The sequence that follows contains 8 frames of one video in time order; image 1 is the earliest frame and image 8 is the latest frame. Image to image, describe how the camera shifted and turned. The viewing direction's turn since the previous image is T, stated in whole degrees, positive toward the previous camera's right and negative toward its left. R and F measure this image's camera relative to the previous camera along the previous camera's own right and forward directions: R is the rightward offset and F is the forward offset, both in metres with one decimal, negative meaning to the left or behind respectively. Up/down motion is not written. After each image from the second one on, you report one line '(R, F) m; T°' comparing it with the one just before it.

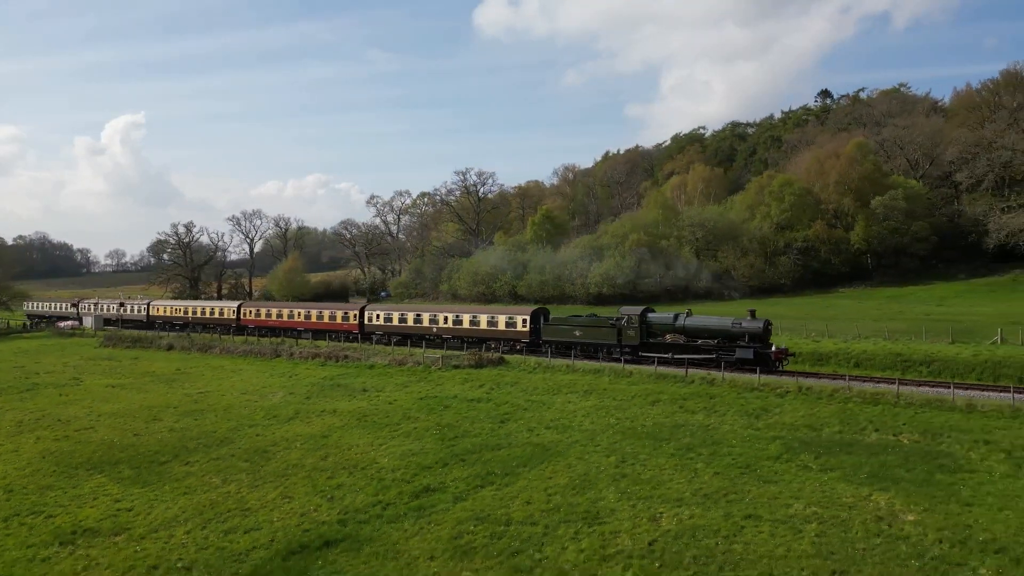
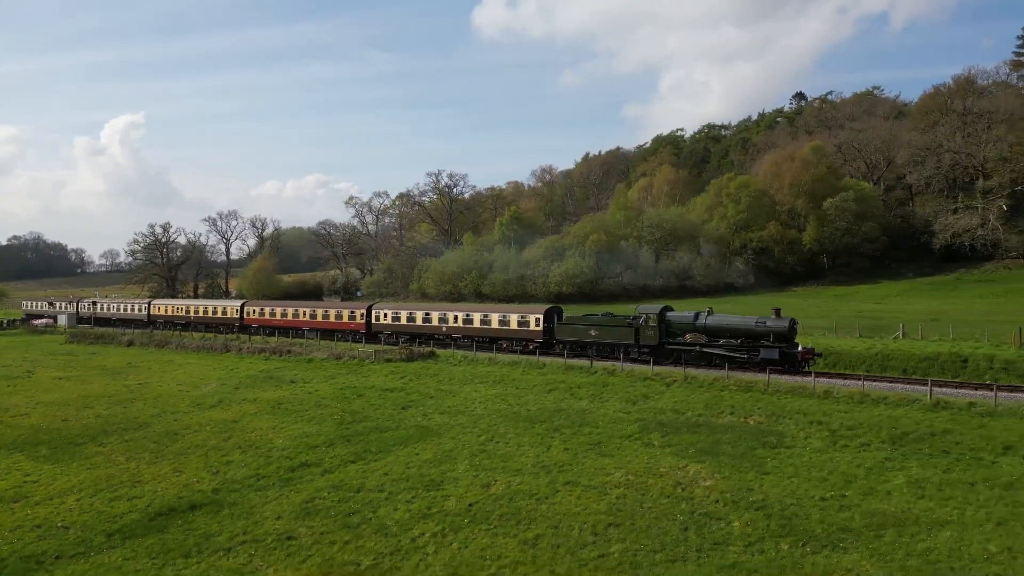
(+4.1, -2.2) m; 0°
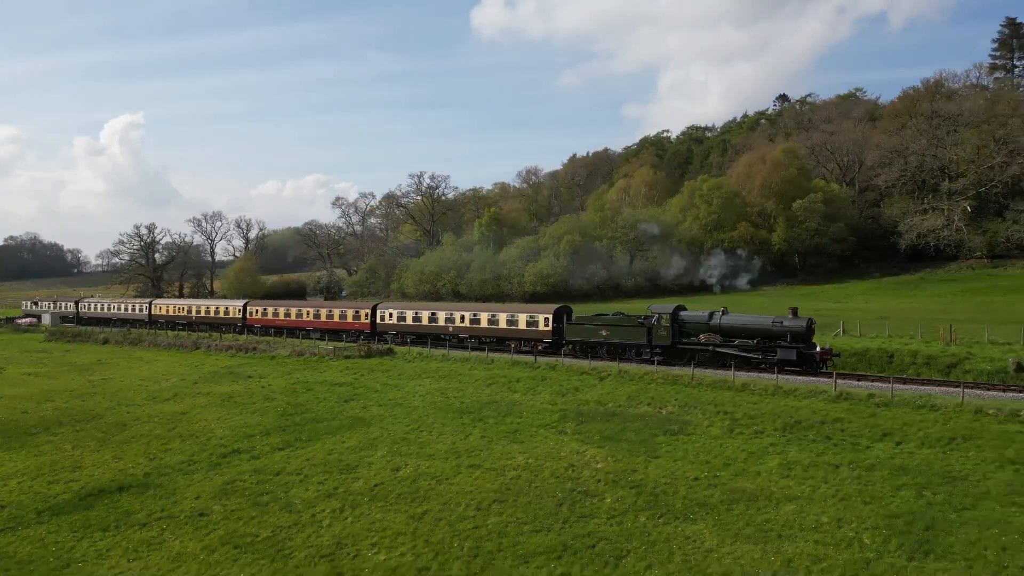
(+2.7, -1.5) m; 0°
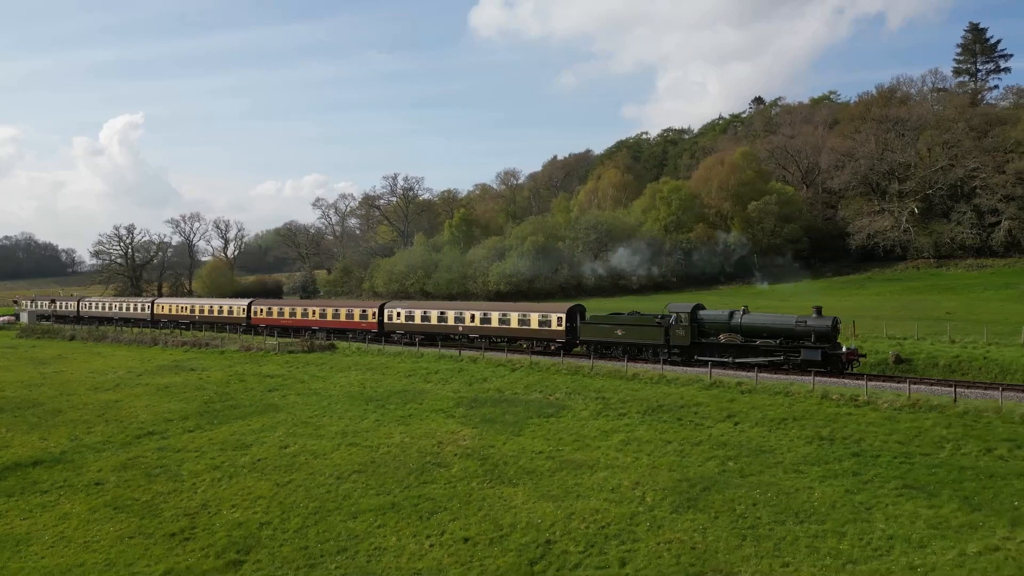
(+4.0, -2.4) m; 0°
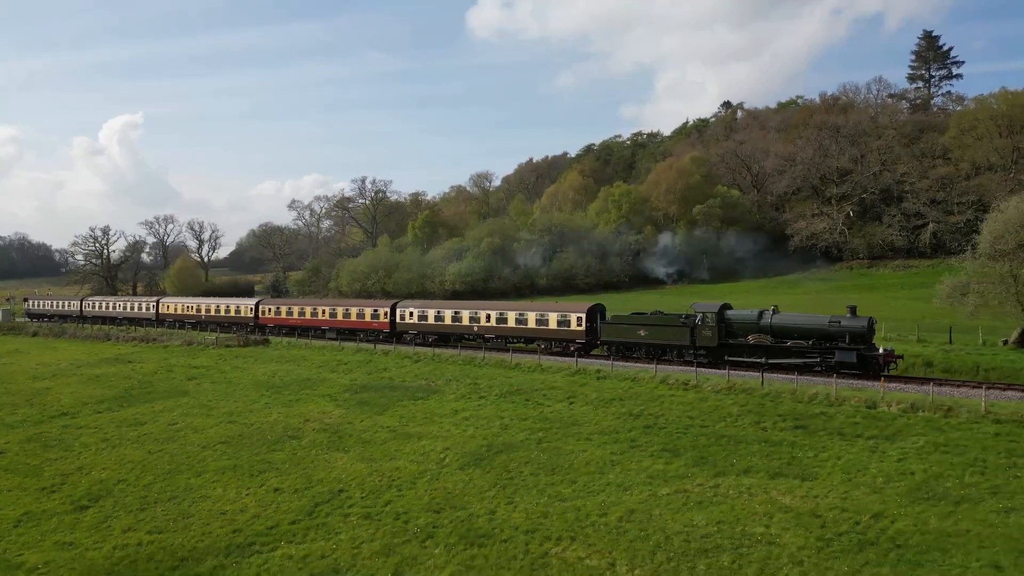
(+5.2, -3.3) m; 0°
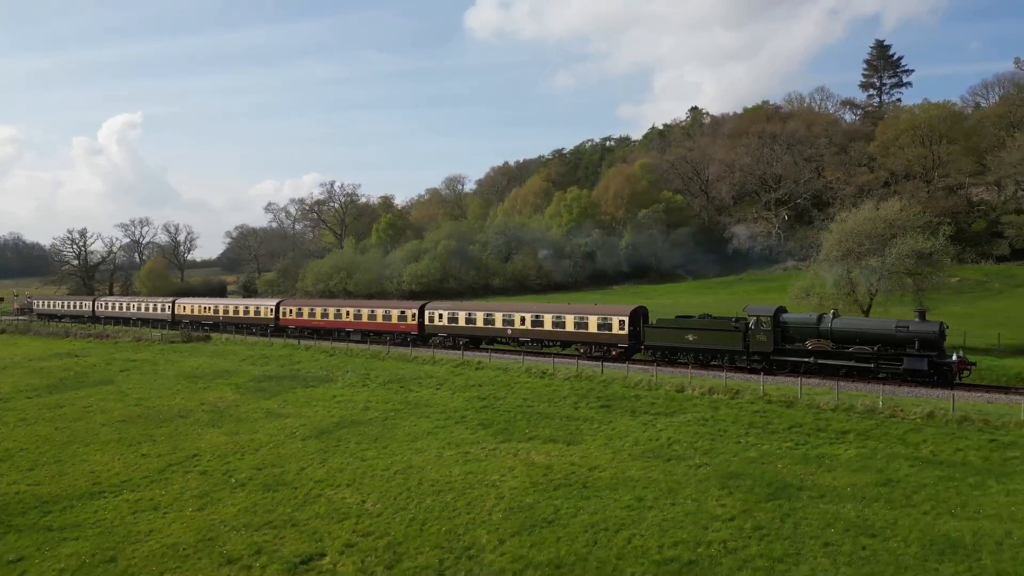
(+5.6, -4.0) m; 0°
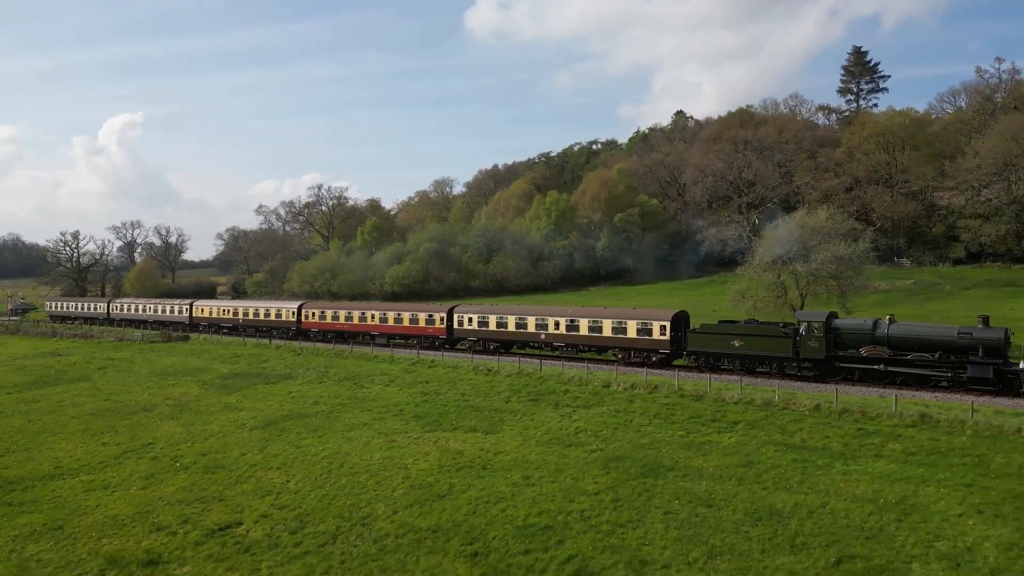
(+2.6, -2.3) m; 0°
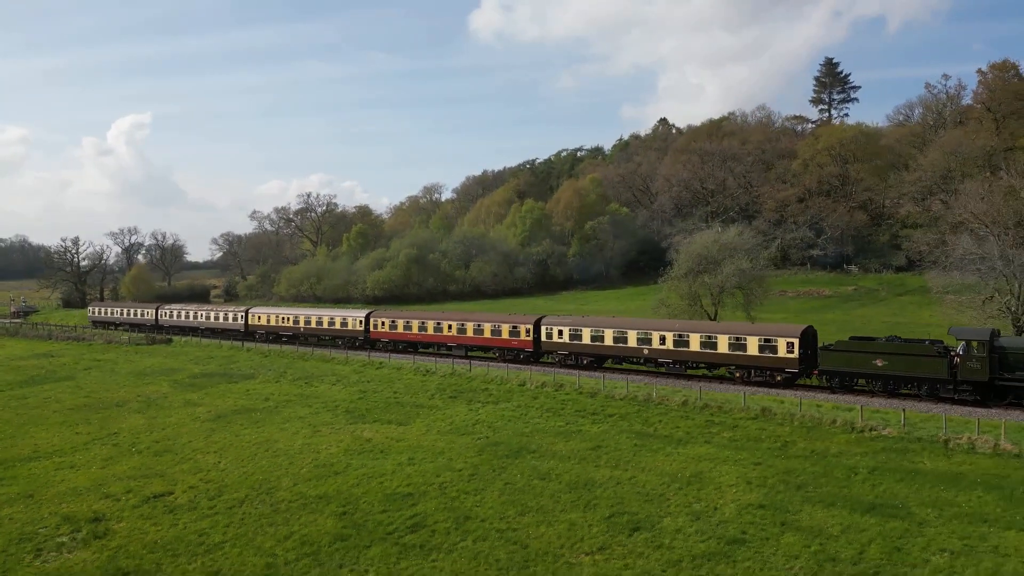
(+3.9, -4.2) m; 0°
